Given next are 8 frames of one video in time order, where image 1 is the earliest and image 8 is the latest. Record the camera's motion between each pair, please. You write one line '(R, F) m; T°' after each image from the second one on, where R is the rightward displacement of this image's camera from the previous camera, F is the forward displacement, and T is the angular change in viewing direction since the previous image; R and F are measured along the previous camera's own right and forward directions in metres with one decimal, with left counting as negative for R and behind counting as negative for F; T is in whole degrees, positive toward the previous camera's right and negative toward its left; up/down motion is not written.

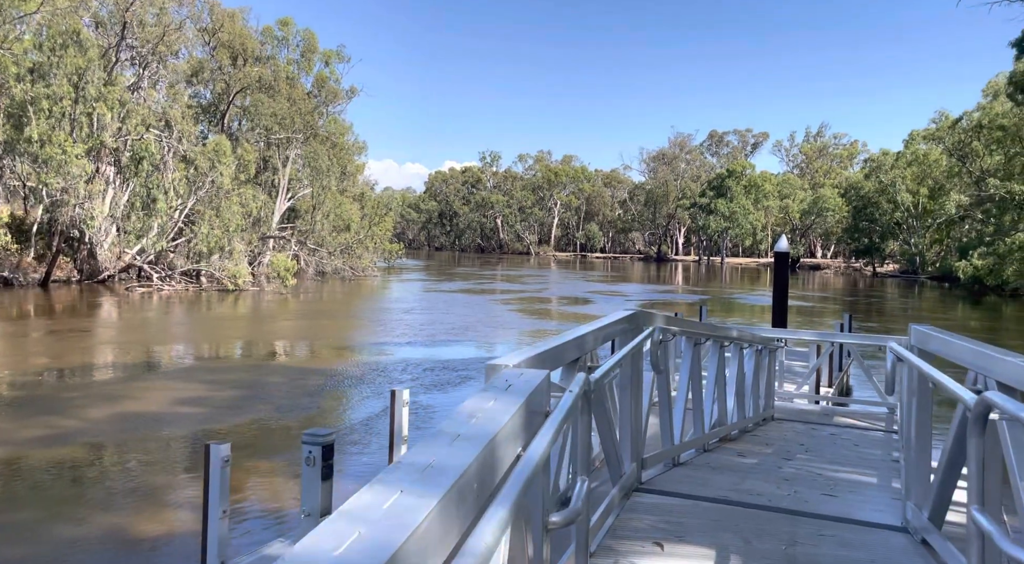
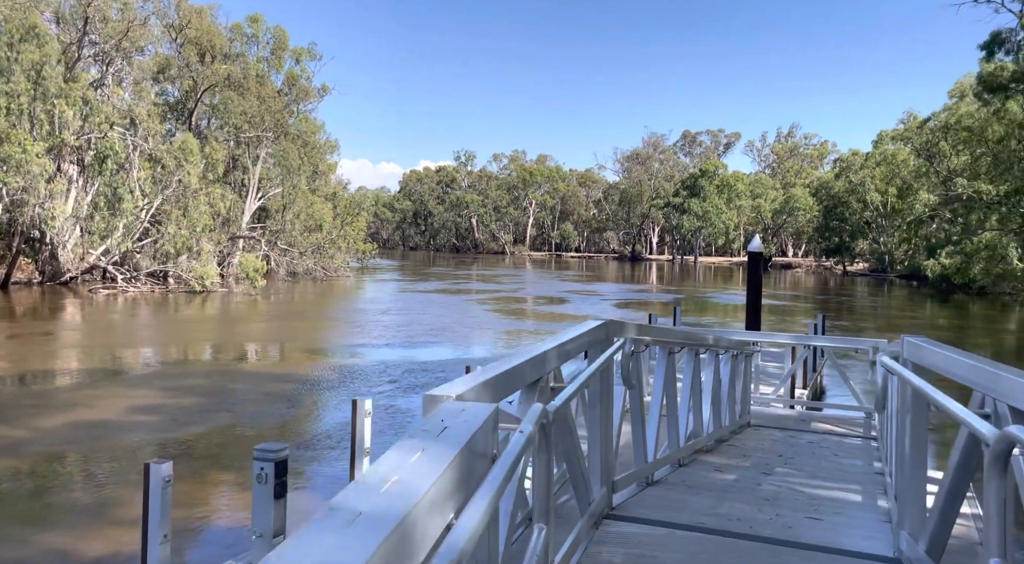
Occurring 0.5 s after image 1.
(+0.1, +0.2) m; +2°
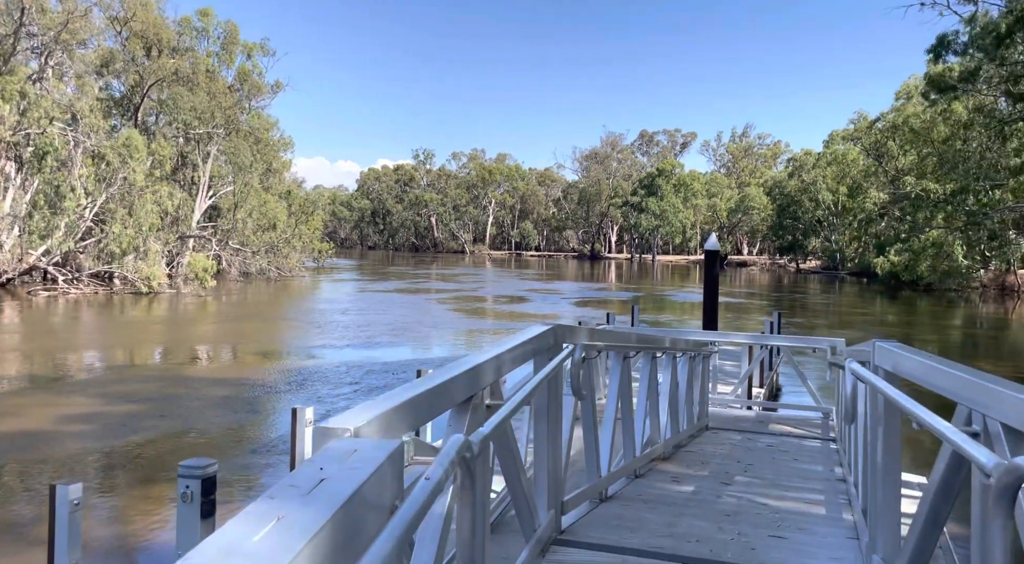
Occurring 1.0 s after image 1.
(+0.1, +0.2) m; +3°
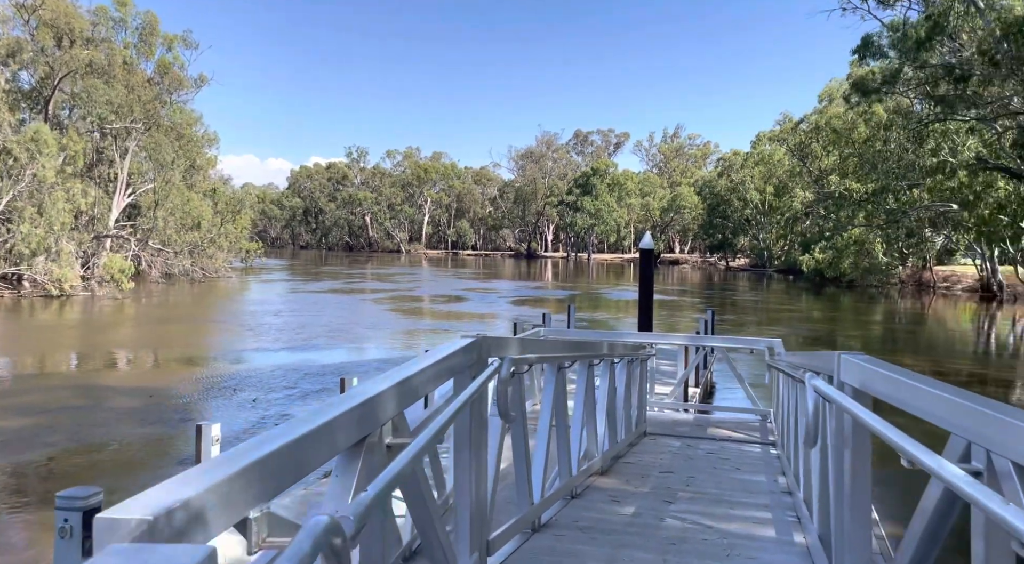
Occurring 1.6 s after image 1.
(+0.1, +0.3) m; +5°
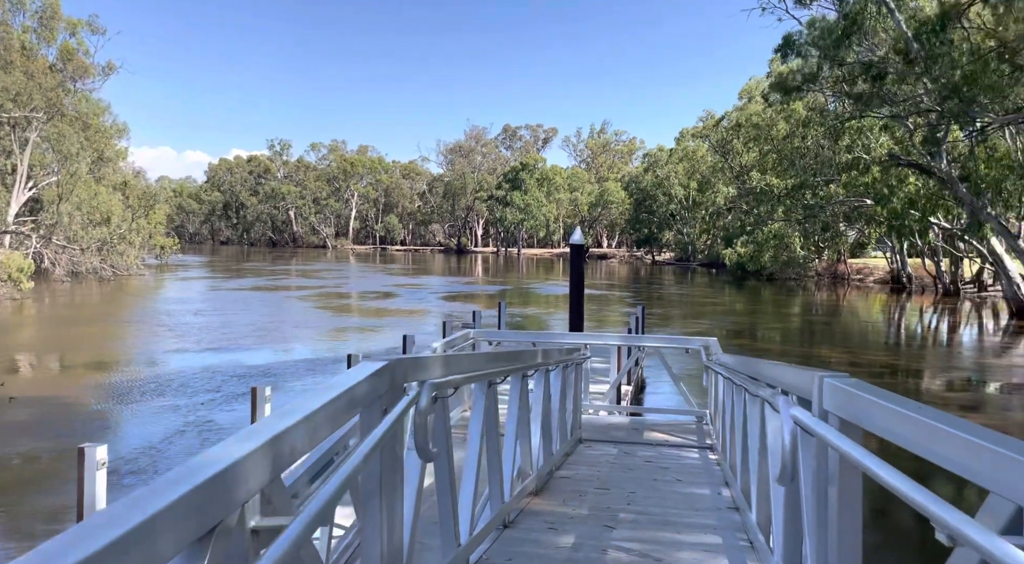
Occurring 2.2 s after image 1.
(0.0, +0.3) m; +6°
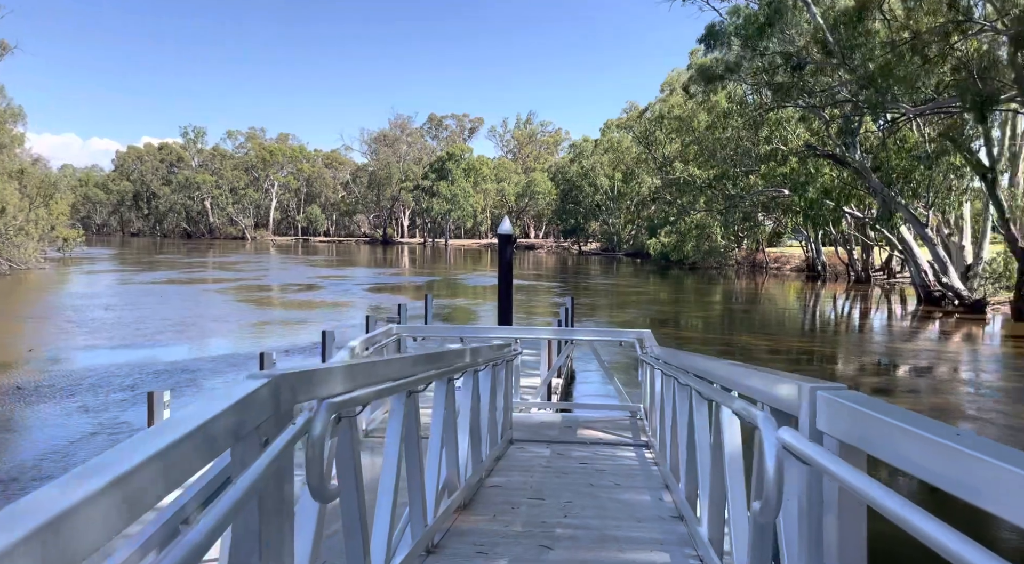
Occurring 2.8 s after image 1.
(0.0, +0.3) m; +6°
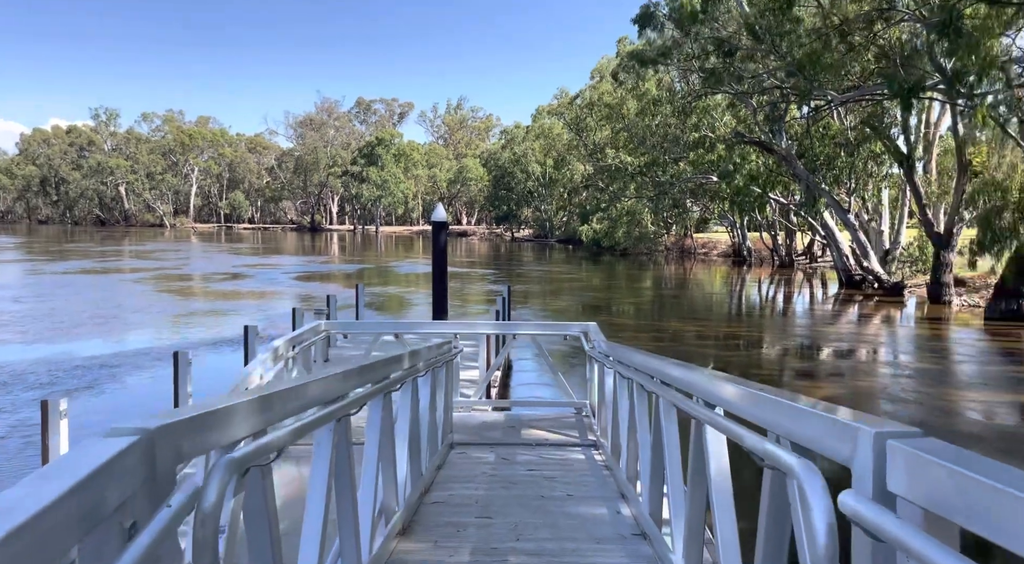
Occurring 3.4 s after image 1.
(0.0, +0.3) m; +5°
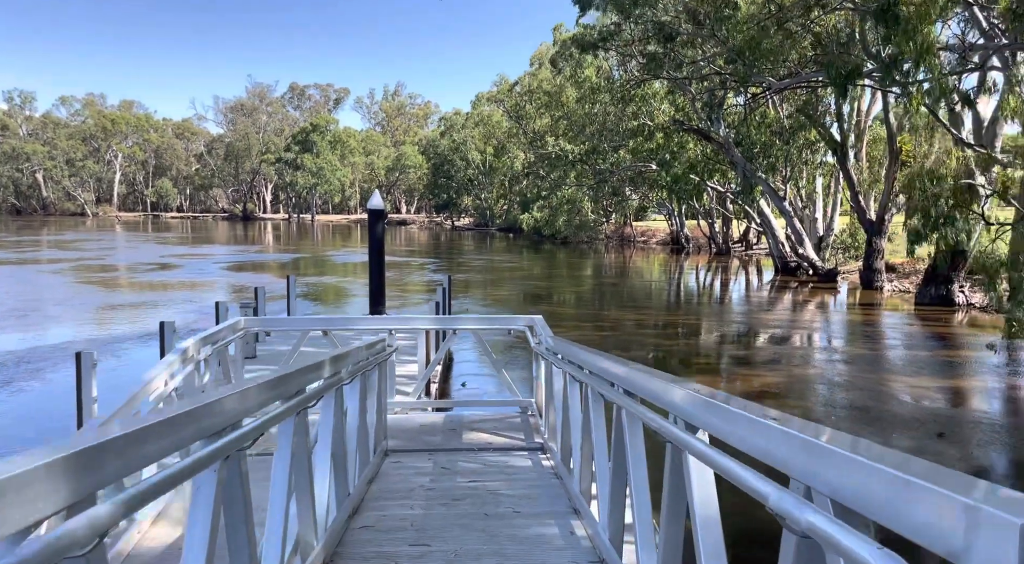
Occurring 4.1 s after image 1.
(0.0, +0.3) m; +5°
